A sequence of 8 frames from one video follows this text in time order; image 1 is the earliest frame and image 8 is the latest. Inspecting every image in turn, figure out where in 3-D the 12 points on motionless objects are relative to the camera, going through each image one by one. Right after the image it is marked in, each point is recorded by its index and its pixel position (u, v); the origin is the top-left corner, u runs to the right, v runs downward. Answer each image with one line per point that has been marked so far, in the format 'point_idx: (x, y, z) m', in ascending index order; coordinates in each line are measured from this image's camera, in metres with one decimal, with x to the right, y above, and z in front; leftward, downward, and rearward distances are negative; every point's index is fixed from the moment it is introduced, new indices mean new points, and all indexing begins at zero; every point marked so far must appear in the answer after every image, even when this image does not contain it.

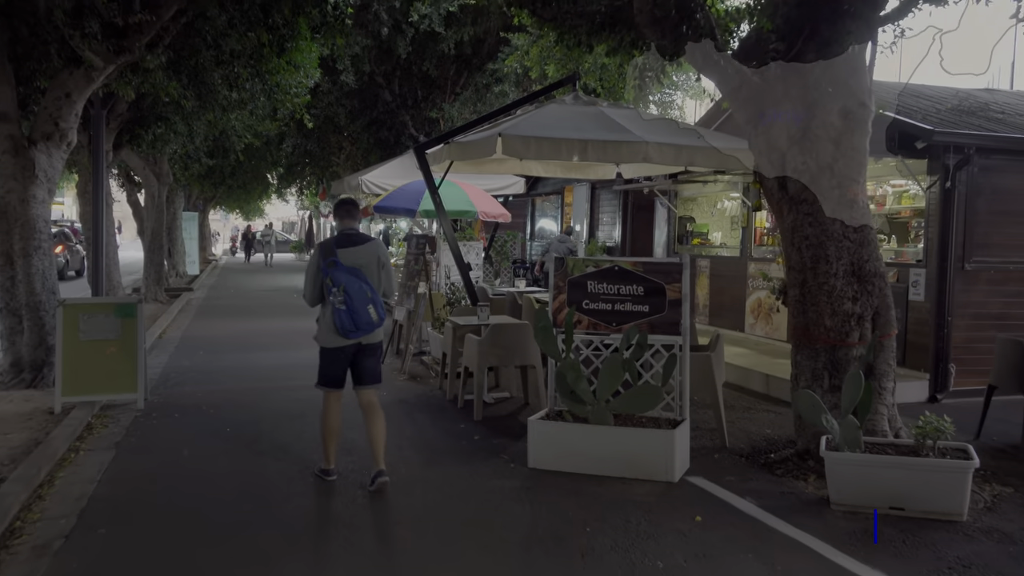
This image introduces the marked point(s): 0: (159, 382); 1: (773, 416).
0: (-3.9, -1.0, +8.3) m
1: (+2.3, -1.1, +6.6) m
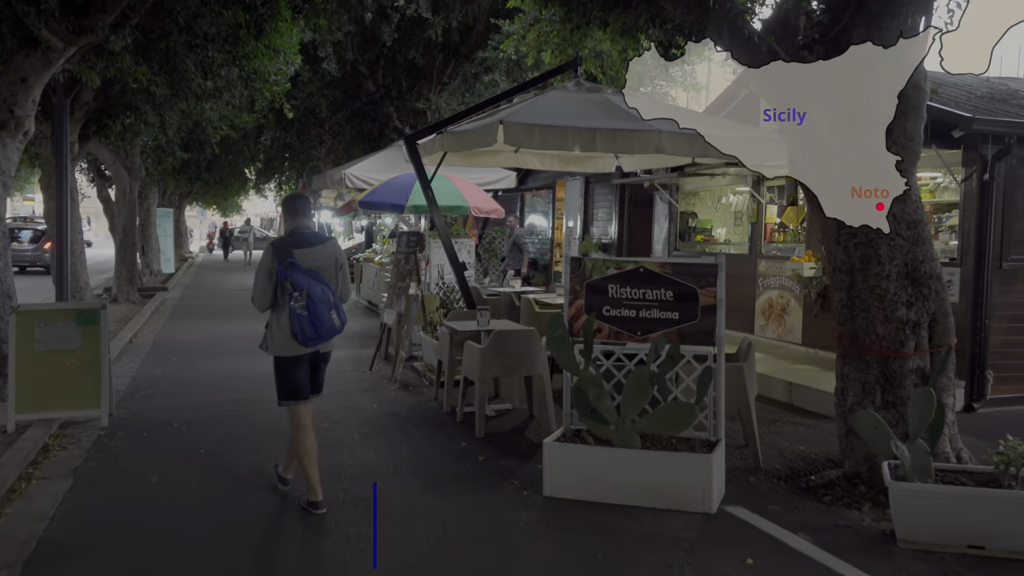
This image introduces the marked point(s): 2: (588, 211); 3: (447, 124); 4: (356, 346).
0: (-3.9, -1.1, +7.6) m
1: (+2.4, -1.2, +6.1) m
2: (+1.4, +1.5, +14.3) m
3: (-0.7, +1.8, +8.4) m
4: (-2.2, -0.8, +10.4) m
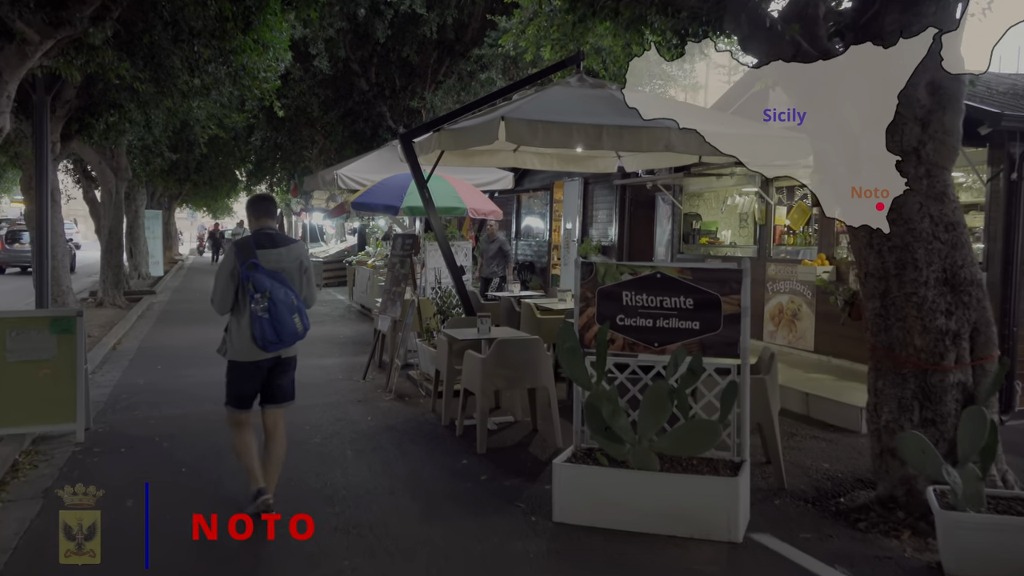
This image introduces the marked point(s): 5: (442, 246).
0: (-3.9, -1.1, +7.2) m
1: (+2.4, -1.2, +5.7) m
2: (+1.4, +1.4, +14.0) m
3: (-0.7, +1.8, +8.1) m
4: (-2.2, -0.9, +10.0) m
5: (-0.8, +0.5, +8.1) m
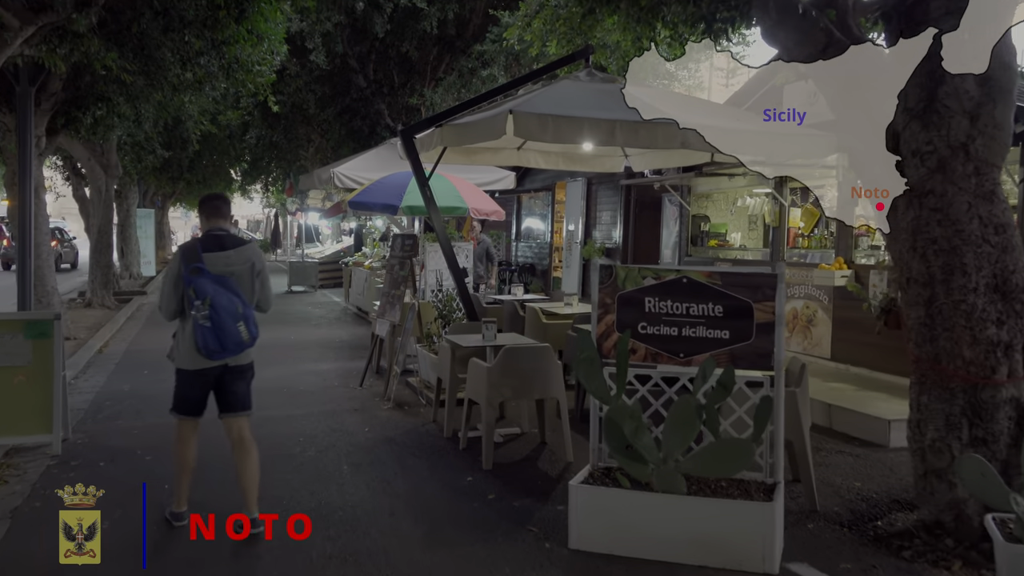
0: (-3.8, -1.1, +6.8) m
1: (+2.4, -1.2, +5.4) m
2: (+1.4, +1.3, +13.6) m
3: (-0.7, +1.7, +7.7) m
4: (-2.1, -0.9, +9.7) m
5: (-0.7, +0.4, +7.7) m
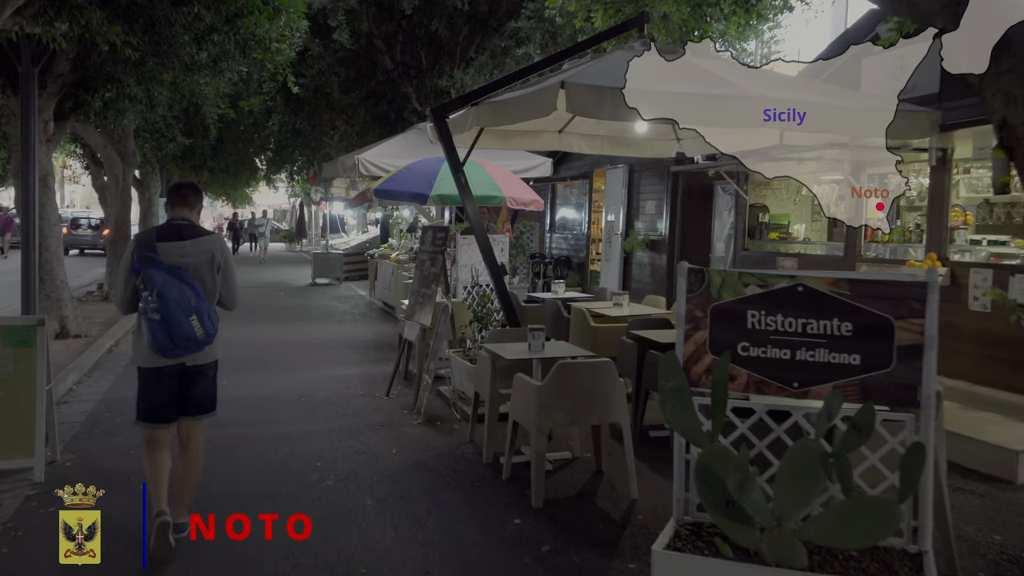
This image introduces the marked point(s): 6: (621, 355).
0: (-3.5, -1.1, +6.1) m
1: (+2.8, -1.3, +4.4) m
2: (+2.0, +1.4, +12.7) m
3: (-0.3, +1.7, +6.8) m
4: (-1.7, -0.9, +8.9) m
5: (-0.3, +0.4, +6.9) m
6: (+0.9, -0.5, +6.2) m
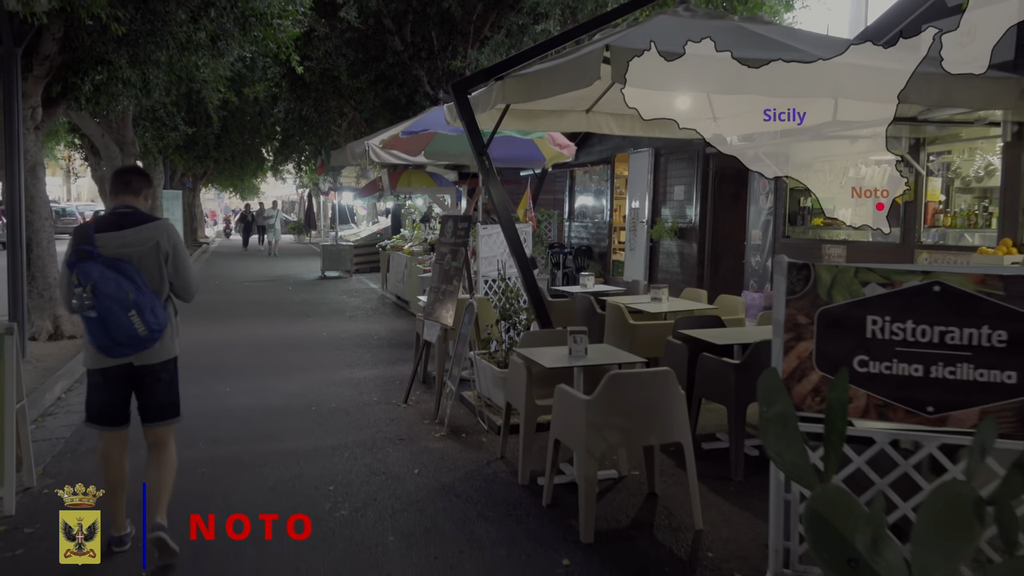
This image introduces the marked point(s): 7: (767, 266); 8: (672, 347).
0: (-3.2, -1.1, +5.5) m
1: (+3.0, -1.2, +3.8) m
2: (+2.3, +1.6, +12.0) m
3: (0.0, +1.8, +6.1) m
4: (-1.4, -0.8, +8.3) m
5: (-0.1, +0.5, +6.2) m
6: (+1.1, -0.5, +5.5) m
7: (+3.3, +0.3, +9.7) m
8: (+1.2, -0.4, +5.4) m
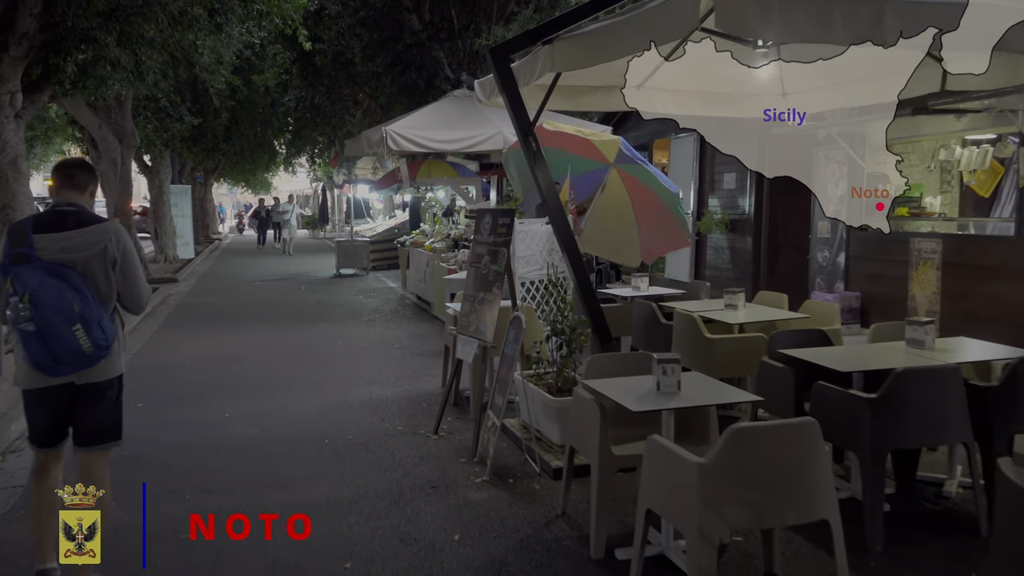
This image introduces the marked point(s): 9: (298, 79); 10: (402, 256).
0: (-2.9, -1.2, +4.5) m
1: (+3.3, -1.3, +2.7) m
2: (+2.7, +1.6, +10.8) m
3: (+0.3, +1.7, +5.1) m
4: (-1.0, -0.8, +7.2) m
5: (+0.3, +0.4, +5.1) m
6: (+1.5, -0.6, +4.4) m
7: (+3.7, +0.3, +8.5) m
8: (+1.5, -0.5, +4.4) m
9: (-4.5, +4.4, +15.7) m
10: (-2.0, +0.6, +13.4) m
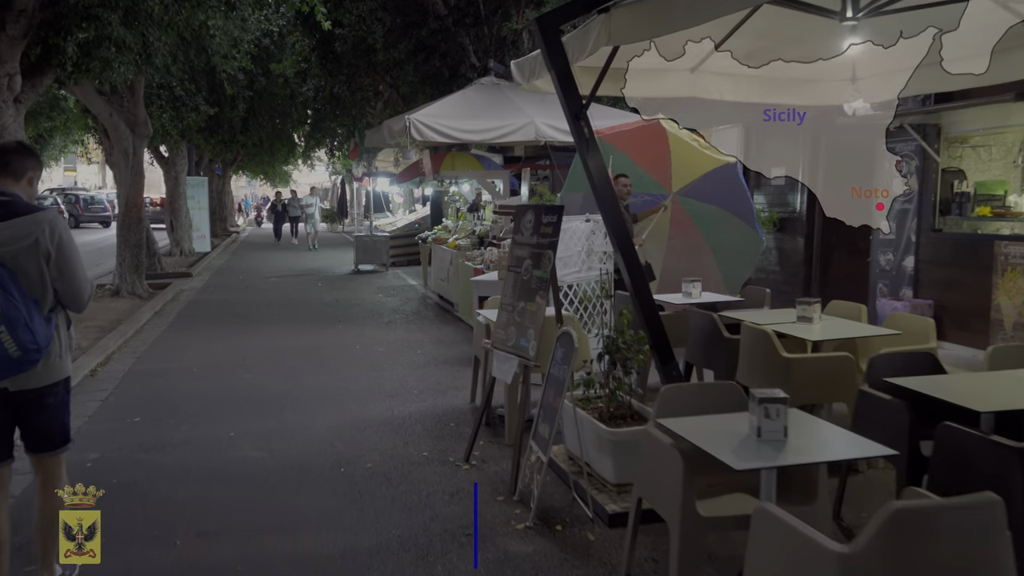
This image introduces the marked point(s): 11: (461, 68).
0: (-2.6, -1.2, +3.9) m
1: (+3.5, -1.4, +1.9) m
2: (+3.2, +1.5, +10.1) m
3: (+0.6, +1.7, +4.3) m
4: (-0.7, -0.9, +6.5) m
5: (+0.6, +0.4, +4.4) m
6: (+1.7, -0.6, +3.7) m
7: (+4.0, +0.2, +7.7) m
8: (+1.7, -0.6, +3.6) m
9: (-3.9, +4.4, +15.1) m
10: (-1.5, +0.6, +12.7) m
11: (-0.8, +3.6, +12.5) m
